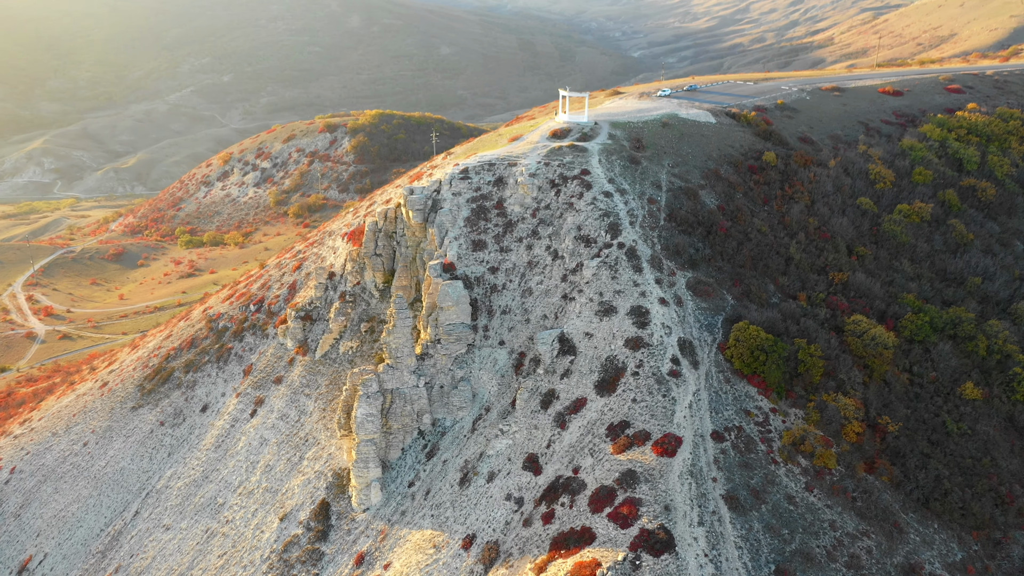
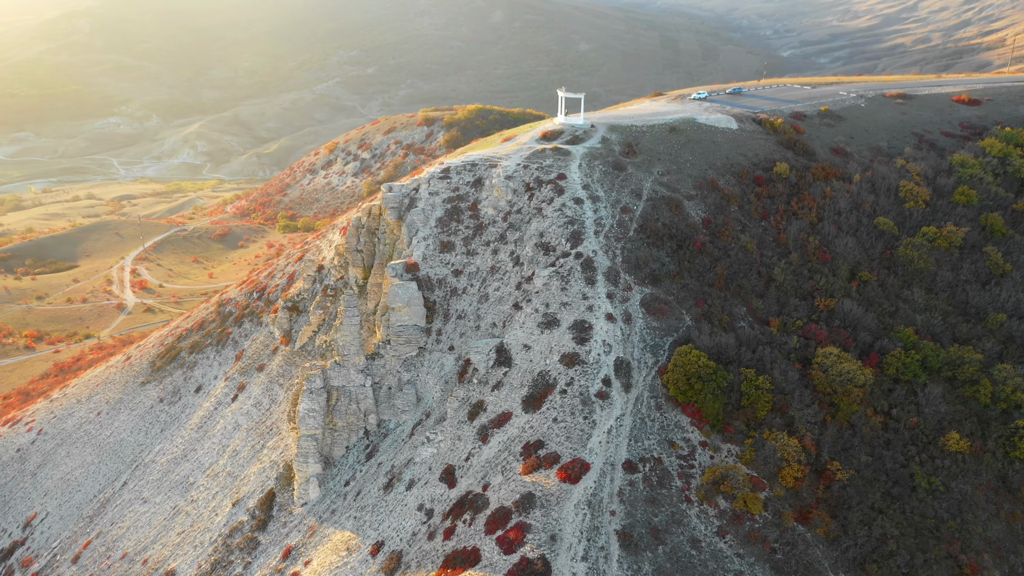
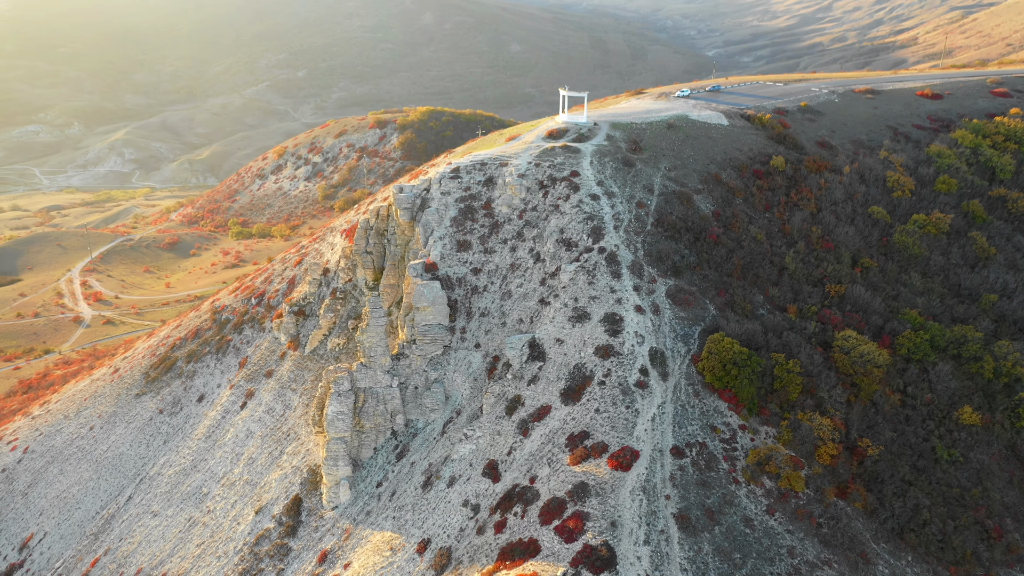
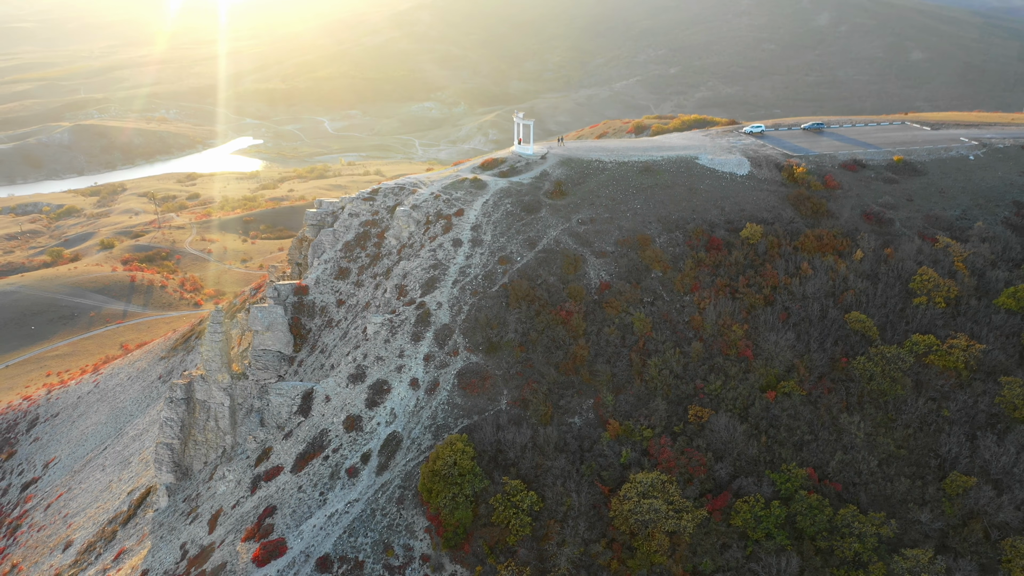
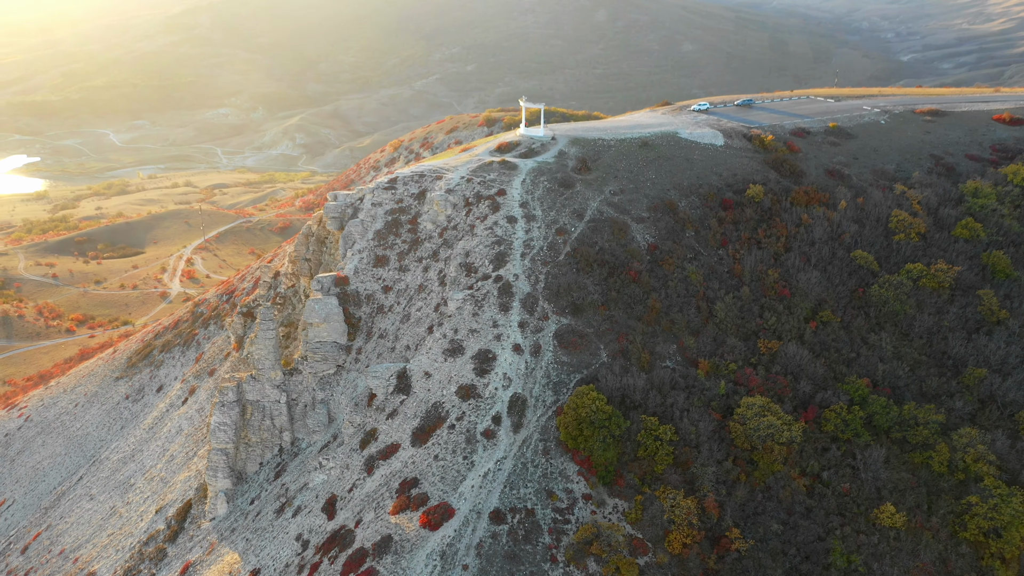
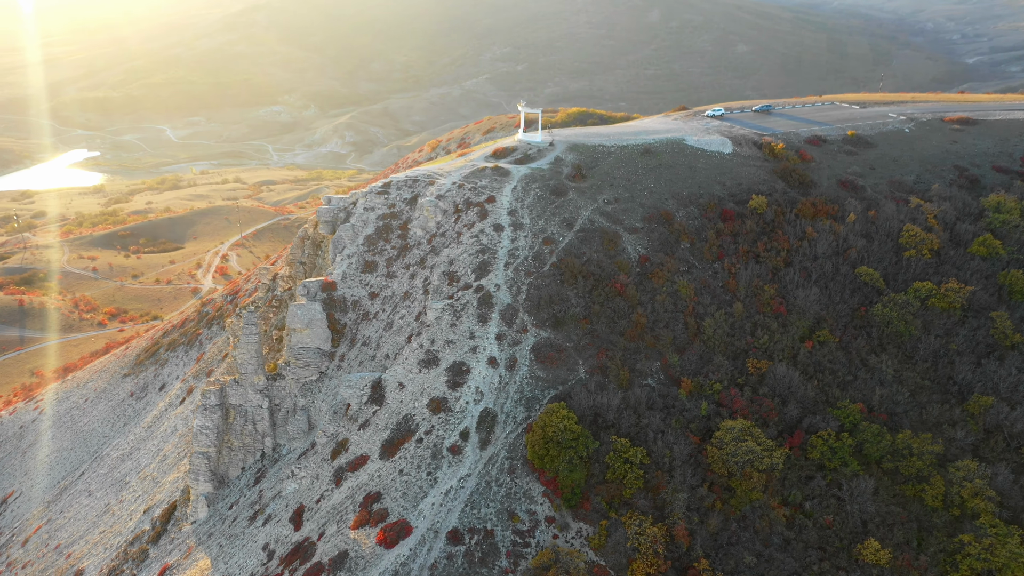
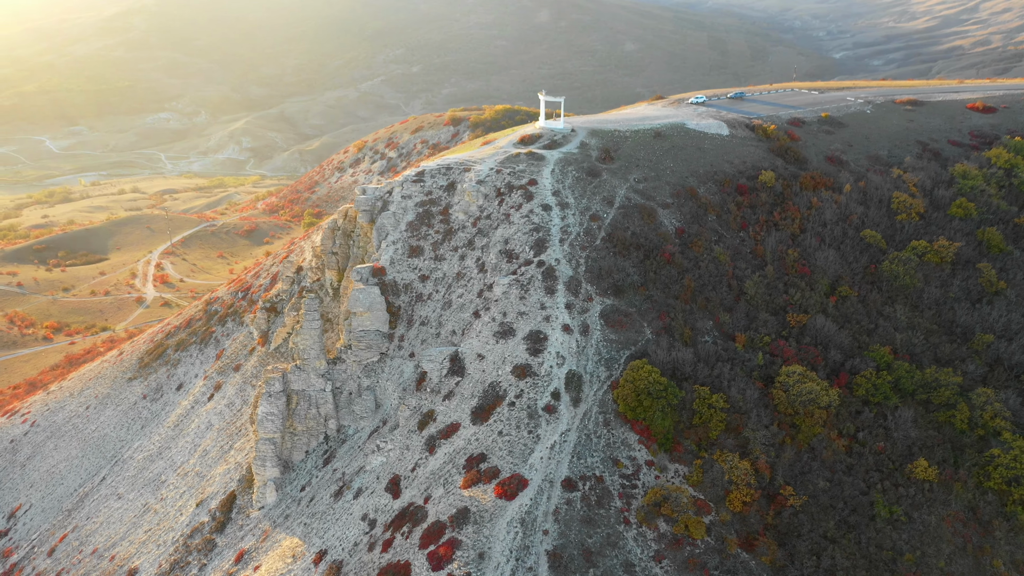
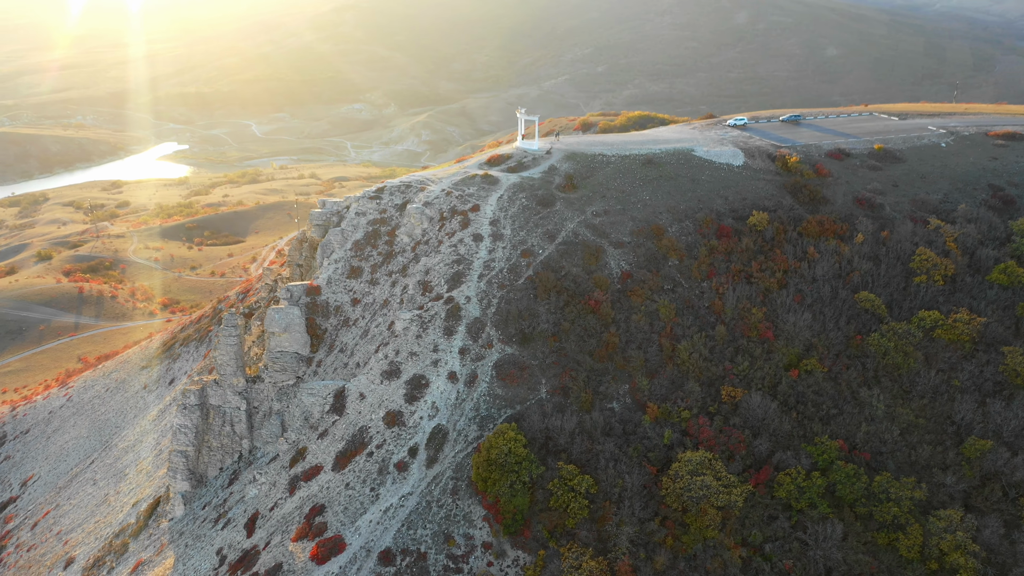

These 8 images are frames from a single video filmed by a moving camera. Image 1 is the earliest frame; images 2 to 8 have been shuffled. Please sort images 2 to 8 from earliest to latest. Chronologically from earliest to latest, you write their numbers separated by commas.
3, 2, 7, 5, 6, 8, 4
